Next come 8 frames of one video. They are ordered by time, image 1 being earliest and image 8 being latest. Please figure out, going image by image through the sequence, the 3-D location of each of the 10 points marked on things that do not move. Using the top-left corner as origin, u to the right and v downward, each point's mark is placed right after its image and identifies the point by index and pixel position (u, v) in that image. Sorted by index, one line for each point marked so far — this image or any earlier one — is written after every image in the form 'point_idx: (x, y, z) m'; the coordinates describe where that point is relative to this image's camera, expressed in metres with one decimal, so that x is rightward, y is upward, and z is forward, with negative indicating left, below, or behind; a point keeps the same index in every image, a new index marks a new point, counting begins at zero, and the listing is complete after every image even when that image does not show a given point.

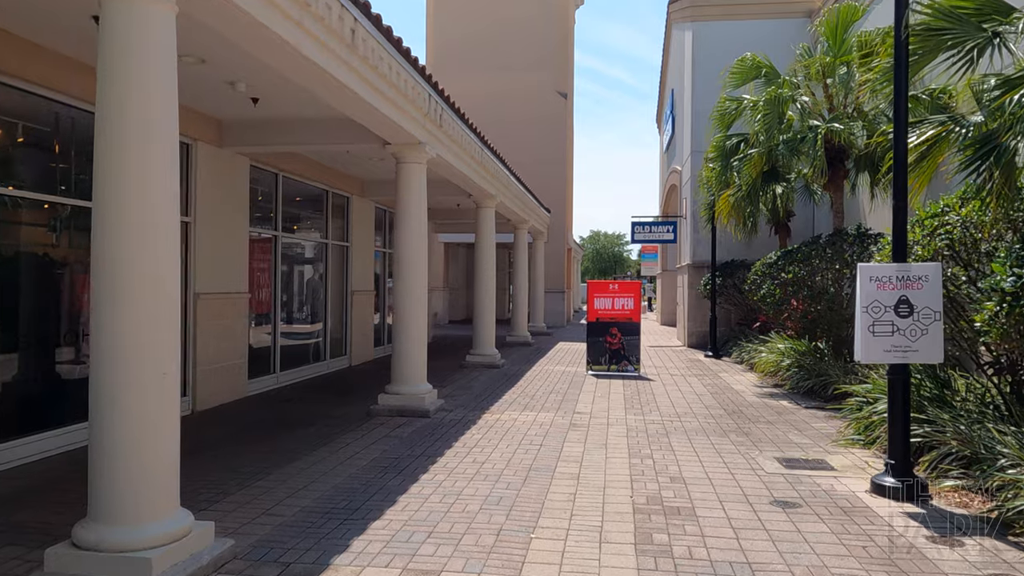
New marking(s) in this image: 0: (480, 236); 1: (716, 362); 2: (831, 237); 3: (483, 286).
0: (-0.6, +1.0, +14.5) m
1: (+4.1, -1.5, +15.6) m
2: (+4.6, +0.7, +11.0) m
3: (-0.5, 0.0, +14.4) m
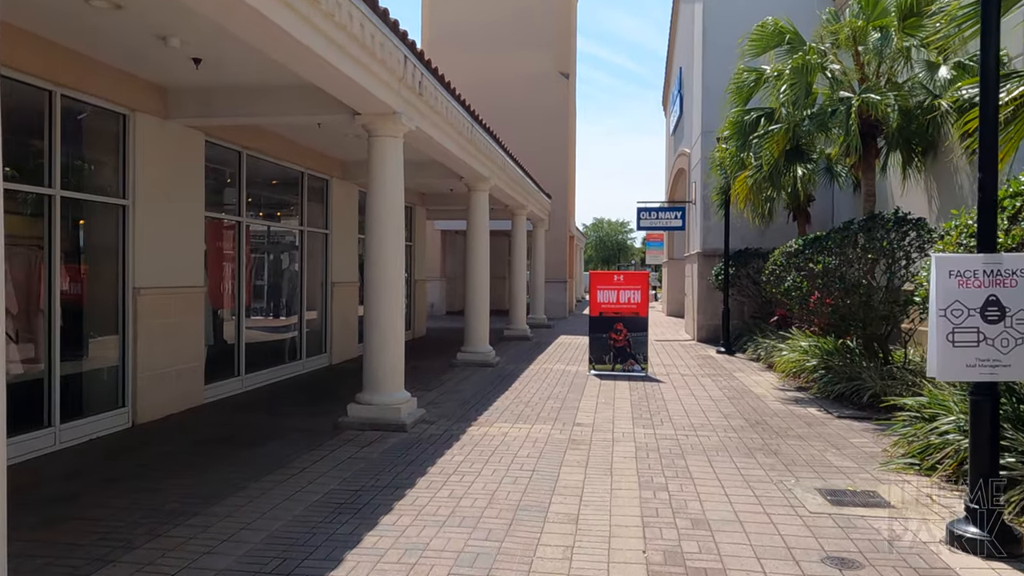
0: (-0.7, +1.1, +13.2) m
1: (+4.0, -1.3, +14.3) m
2: (+4.5, +0.8, +9.8) m
3: (-0.6, +0.2, +13.2) m
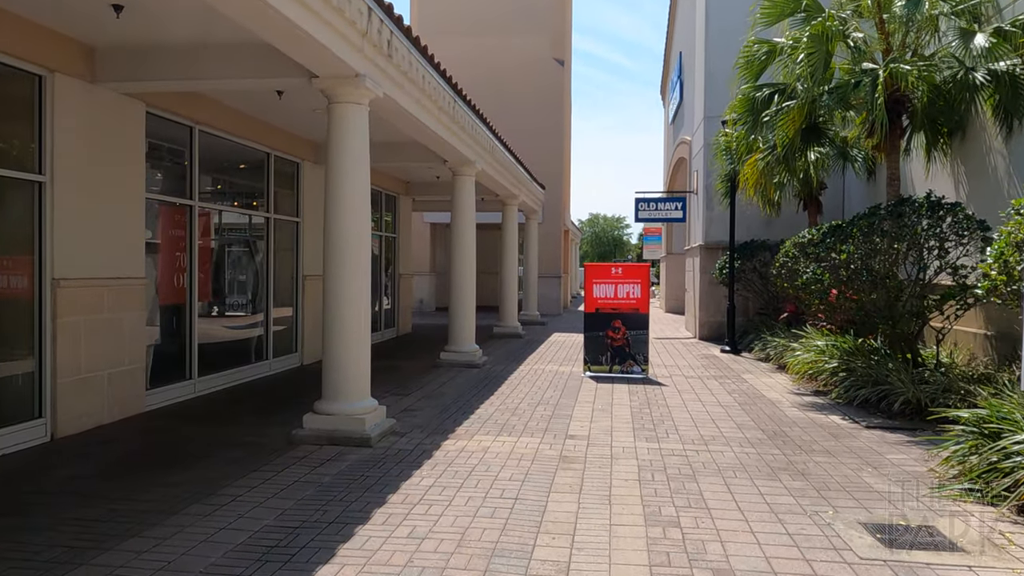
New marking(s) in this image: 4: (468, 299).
0: (-0.9, +1.2, +12.1) m
1: (+3.9, -1.2, +13.3) m
2: (+4.3, +0.9, +8.7) m
3: (-0.8, +0.3, +12.1) m
4: (-0.7, -0.2, +12.2) m
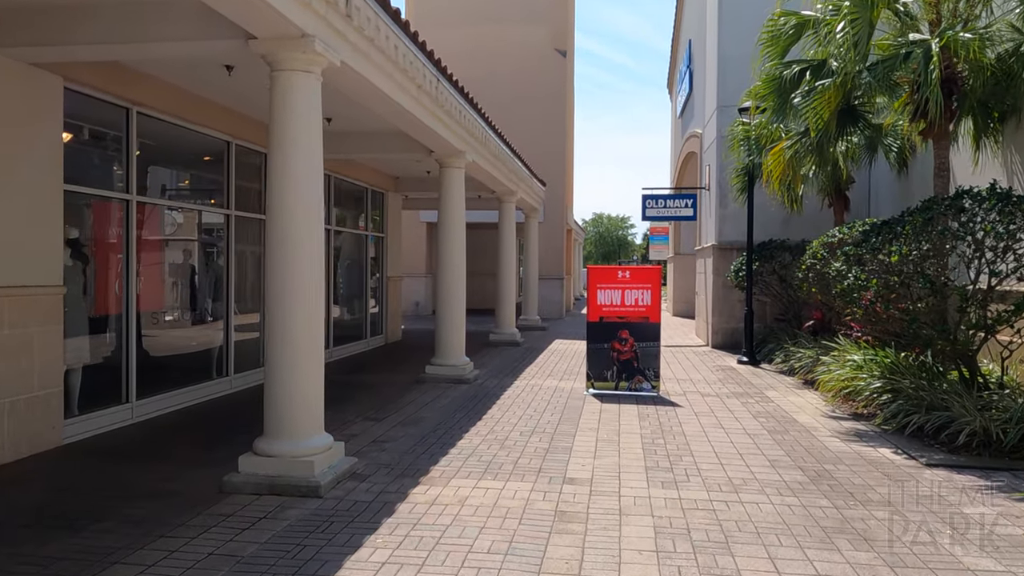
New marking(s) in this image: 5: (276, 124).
0: (-0.9, +1.1, +10.8) m
1: (+3.8, -1.3, +12.0) m
2: (+4.2, +0.8, +7.4) m
3: (-0.9, +0.2, +10.8) m
4: (-0.7, -0.3, +10.9) m
5: (-1.7, +1.2, +5.6) m
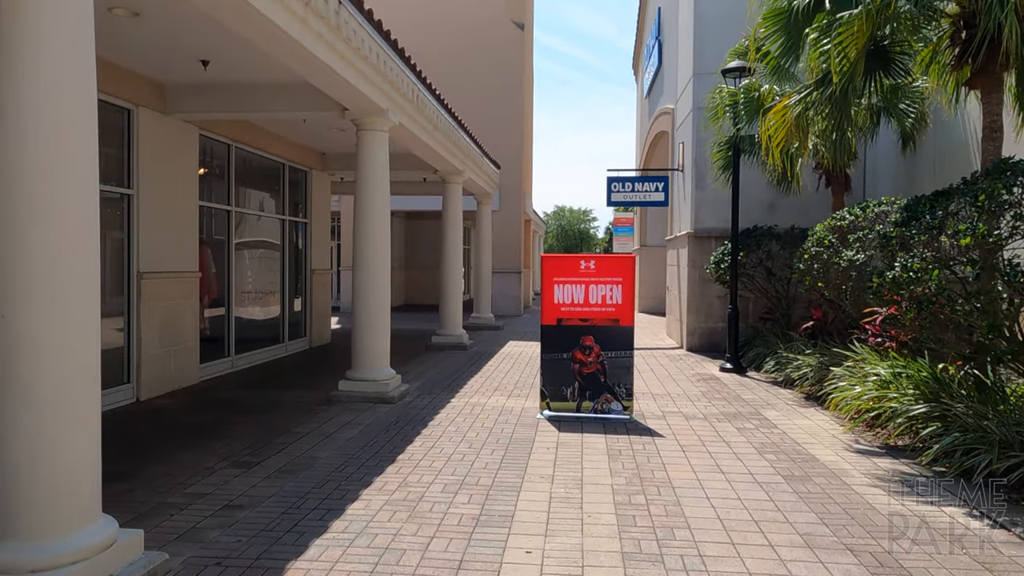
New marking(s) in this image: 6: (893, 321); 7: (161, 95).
0: (-1.7, +1.2, +8.6) m
1: (+3.0, -1.2, +10.0) m
2: (+3.7, +0.9, +5.4) m
3: (-1.6, +0.3, +8.6) m
4: (-1.5, -0.2, +8.7) m
5: (-2.1, +1.2, +3.3) m
6: (+3.4, -0.3, +6.8) m
7: (-3.9, +2.2, +8.7) m
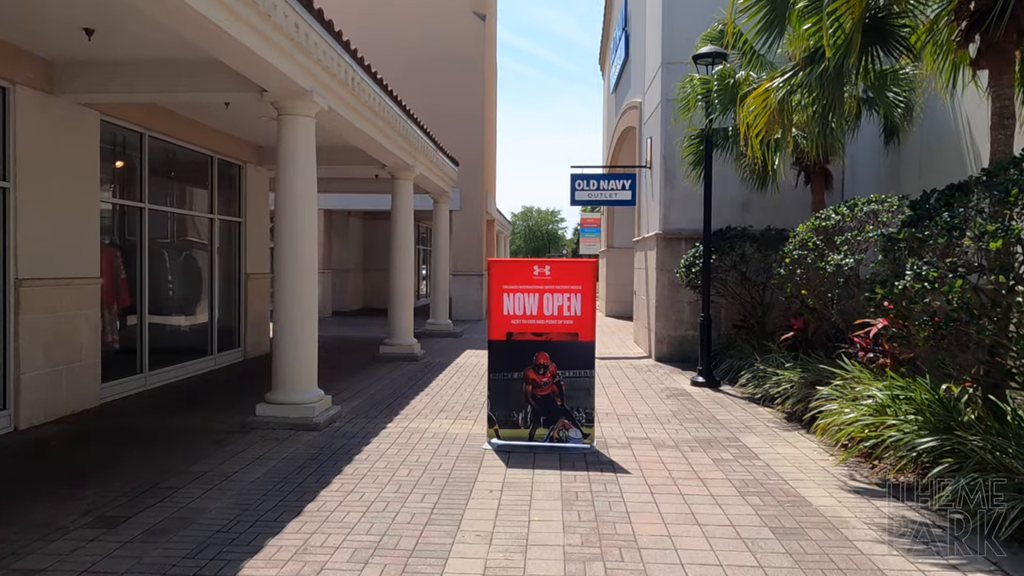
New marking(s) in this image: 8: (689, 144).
0: (-2.2, +1.1, +7.5) m
1: (+2.4, -1.3, +9.0) m
2: (+3.3, +0.8, +4.5) m
3: (-2.1, +0.2, +7.5) m
4: (-2.0, -0.3, +7.6) m
5: (-2.5, +1.1, +2.1) m
6: (+2.9, -0.4, +5.9) m
7: (-4.5, +2.1, +7.5) m
8: (+2.5, +2.0, +10.9) m
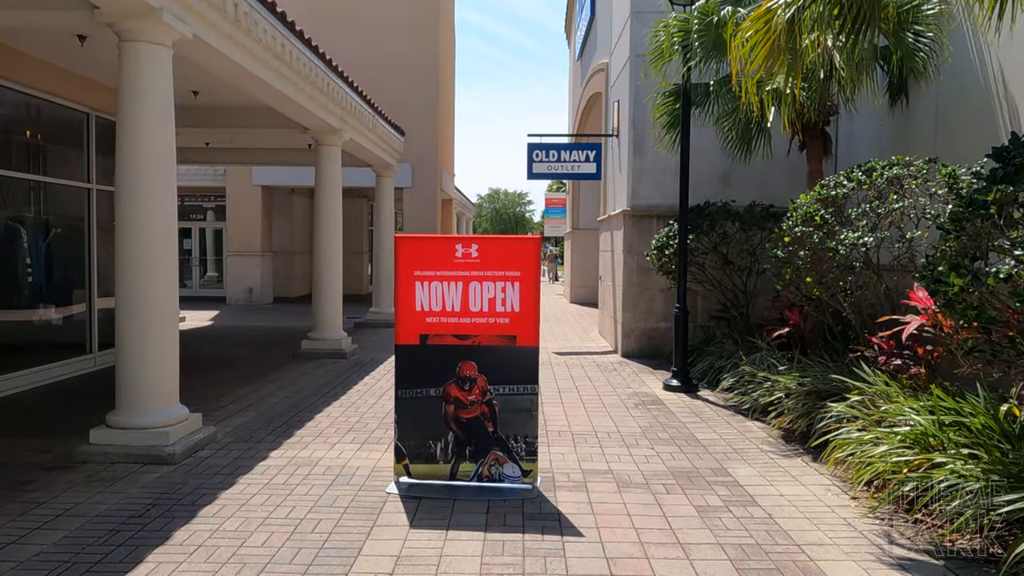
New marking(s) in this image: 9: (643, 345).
0: (-2.8, +1.2, +5.6) m
1: (+1.8, -1.2, +7.4) m
2: (+2.8, +0.9, +2.8) m
3: (-2.7, +0.3, +5.6) m
4: (-2.6, -0.2, +5.8) m
5: (-2.8, +1.1, +0.3) m
6: (+2.4, -0.3, +4.2) m
7: (-5.1, +2.2, +5.5) m
8: (+1.8, +2.2, +9.2) m
9: (+1.8, -0.8, +10.8) m
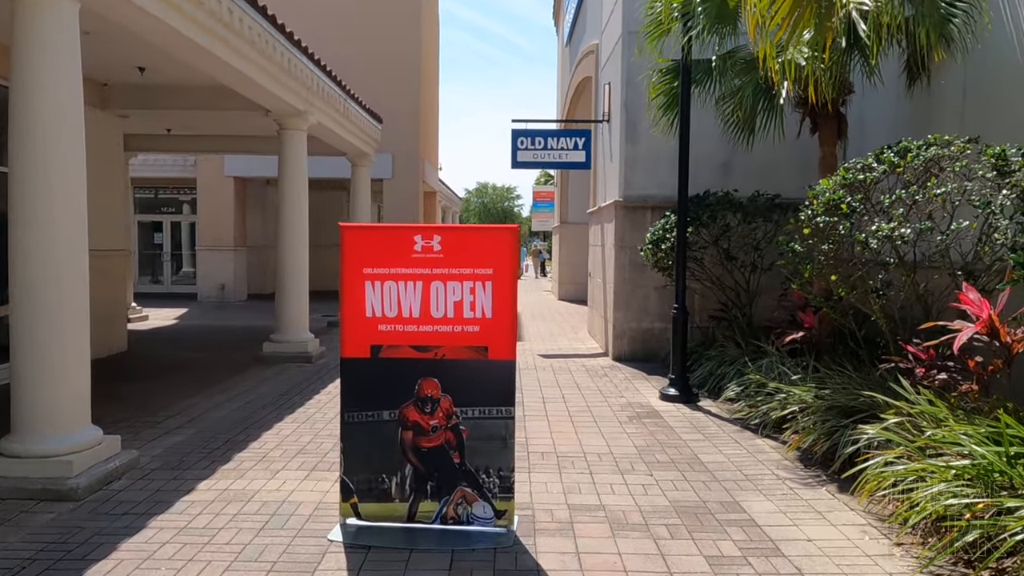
0: (-2.9, +1.2, +4.6) m
1: (+1.6, -1.2, +6.5) m
2: (+2.7, +0.8, +2.0) m
3: (-2.9, +0.3, +4.7) m
4: (-2.8, -0.2, +4.8) m
5: (-2.9, +1.1, -0.7) m
6: (+2.3, -0.3, +3.4) m
7: (-5.2, +2.2, +4.5) m
8: (+1.6, +2.2, +8.3) m
9: (+1.6, -0.8, +10.0) m
